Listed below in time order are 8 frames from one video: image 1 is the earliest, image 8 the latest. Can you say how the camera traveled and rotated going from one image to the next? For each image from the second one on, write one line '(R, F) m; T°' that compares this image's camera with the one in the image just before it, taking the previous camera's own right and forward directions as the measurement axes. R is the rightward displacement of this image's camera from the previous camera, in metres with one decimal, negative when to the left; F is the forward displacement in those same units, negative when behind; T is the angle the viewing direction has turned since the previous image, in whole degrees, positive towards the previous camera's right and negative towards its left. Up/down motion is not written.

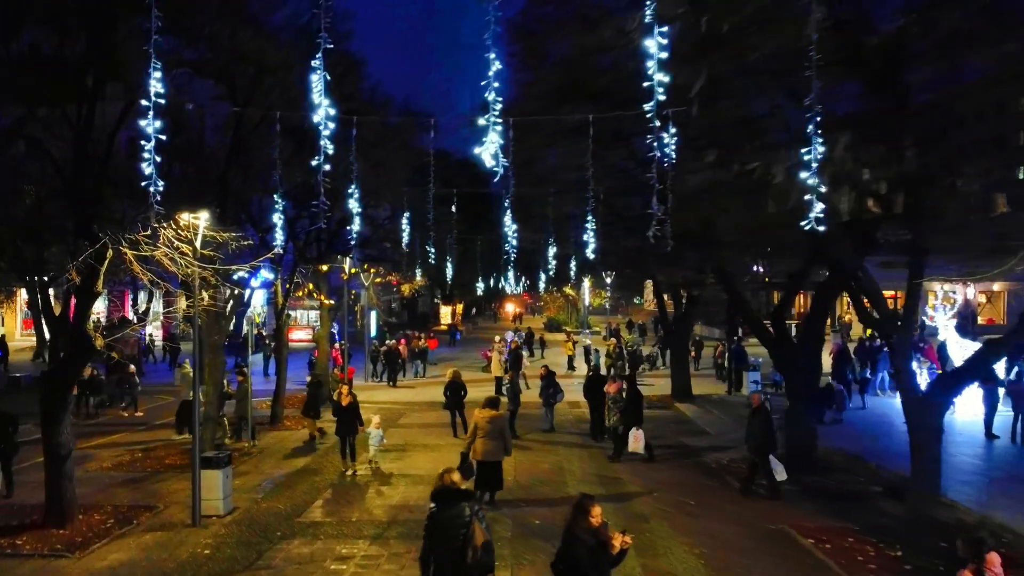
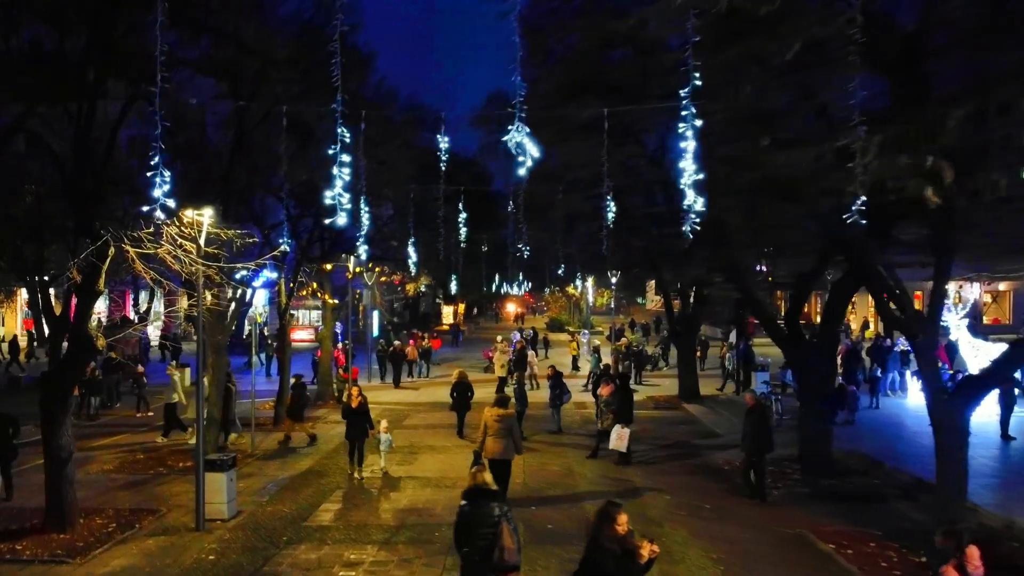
(-0.1, +0.2) m; 0°
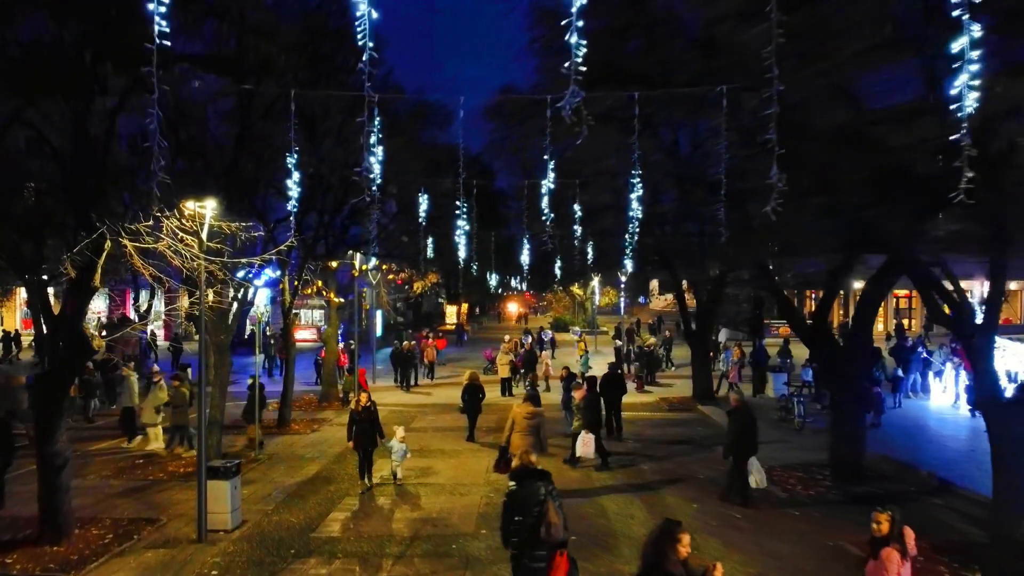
(-0.2, +0.5) m; 0°
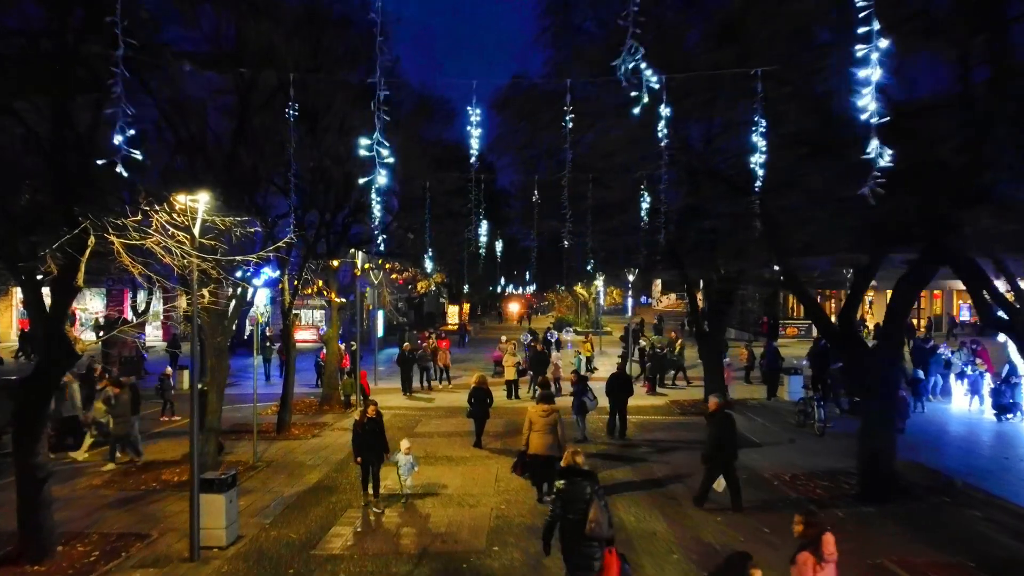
(-0.2, +0.6) m; 0°
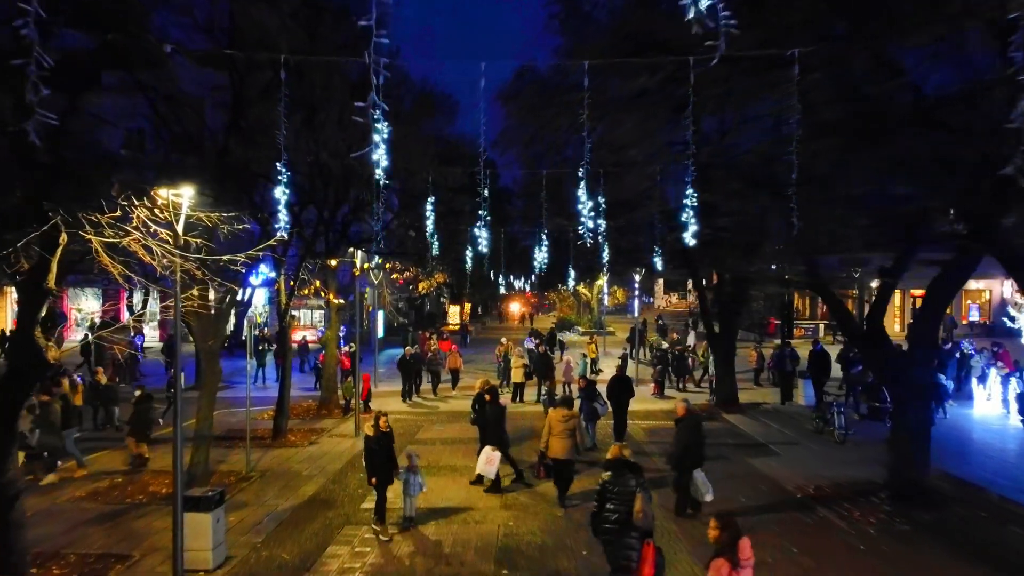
(-0.1, +0.7) m; 0°
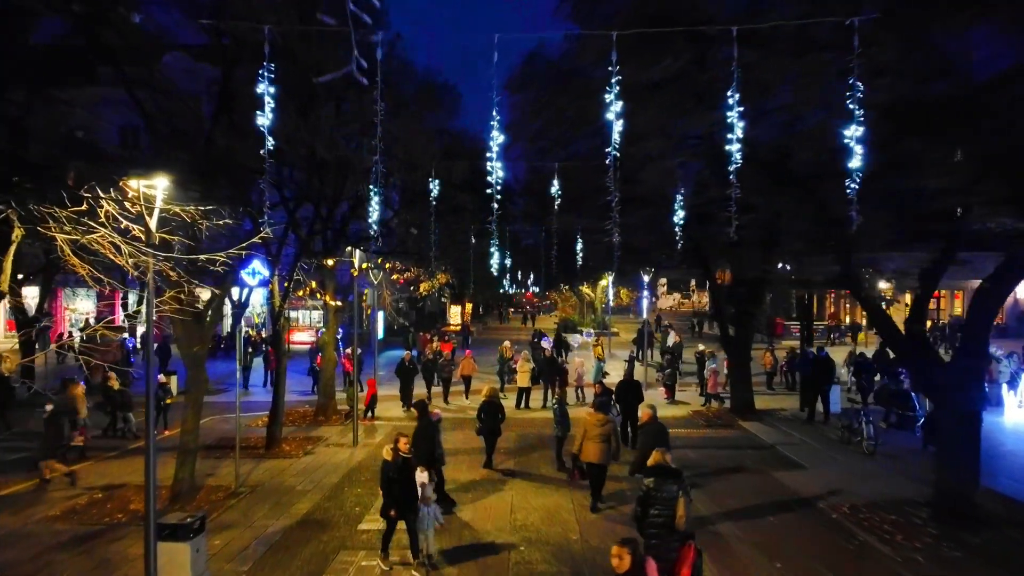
(-0.1, +0.8) m; 0°
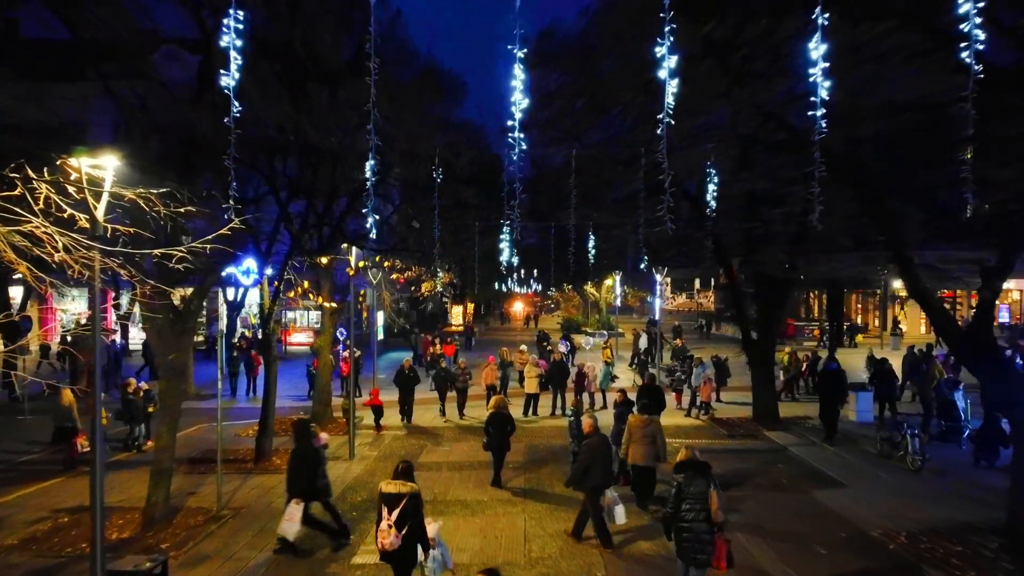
(-0.2, +1.2) m; 0°
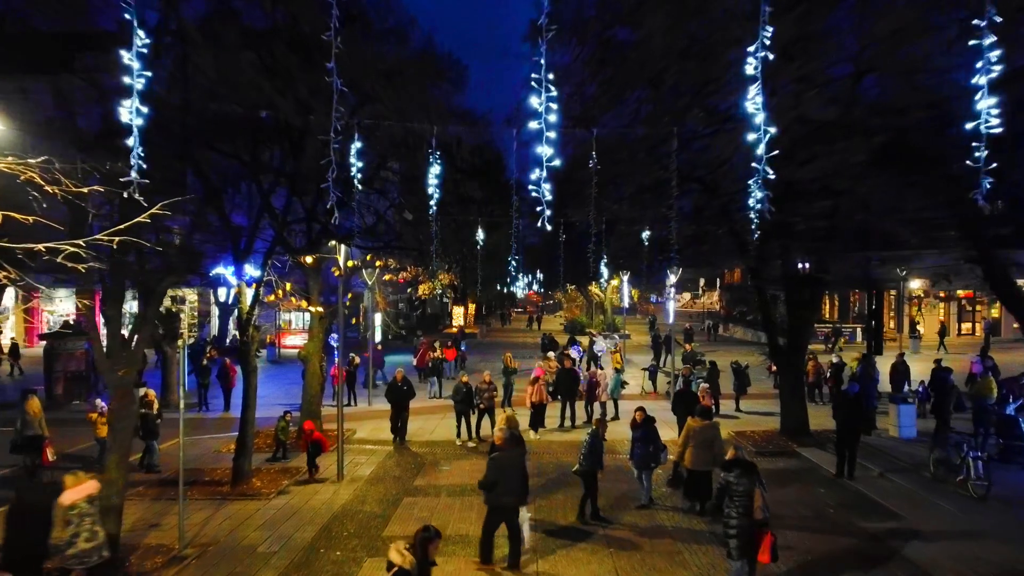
(-0.1, +1.4) m; 0°
